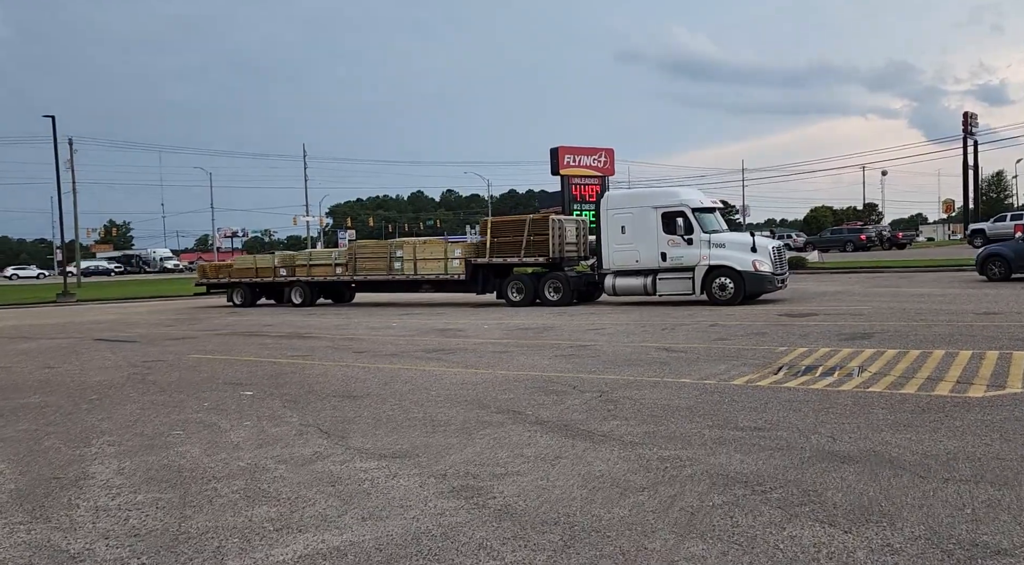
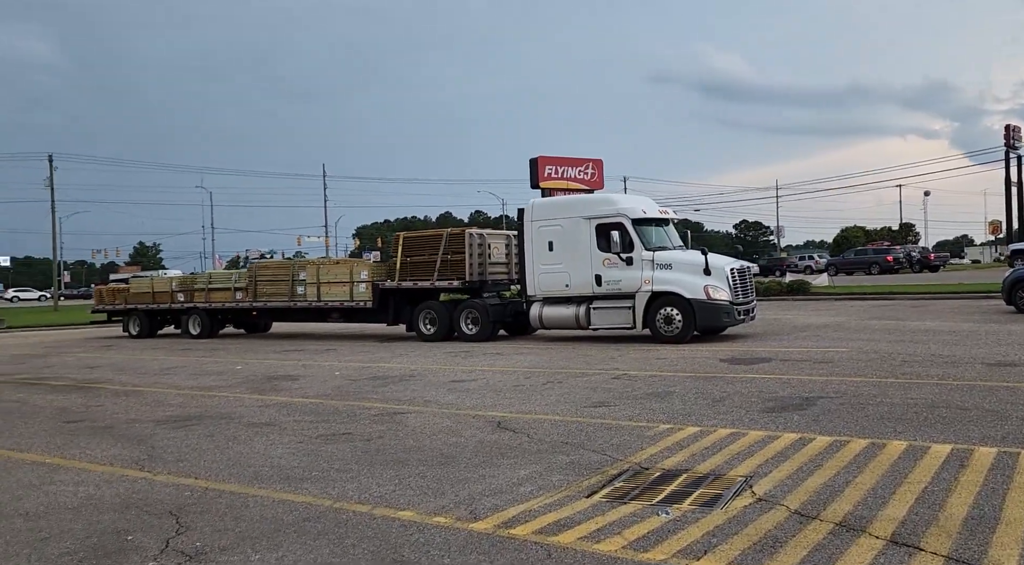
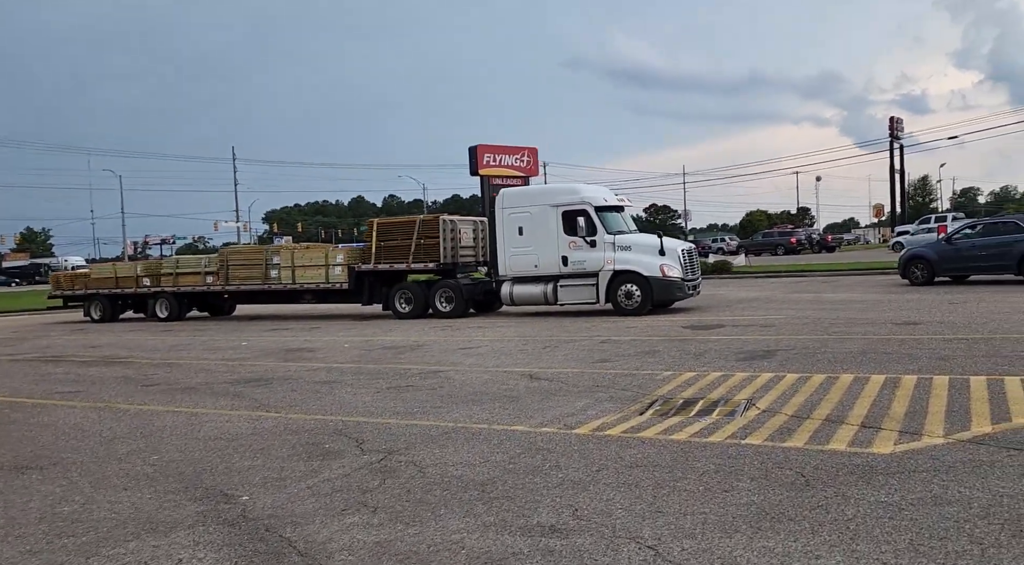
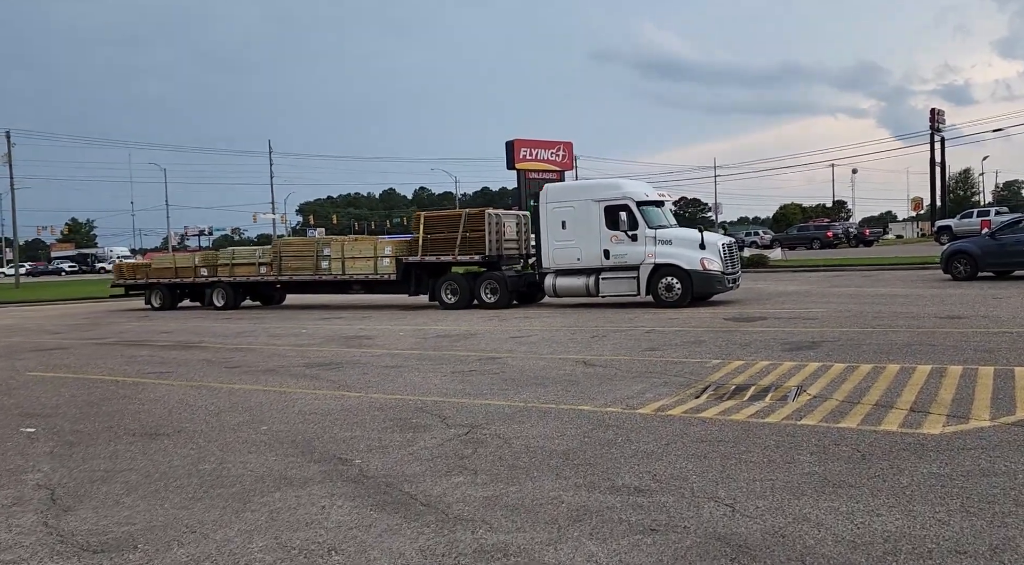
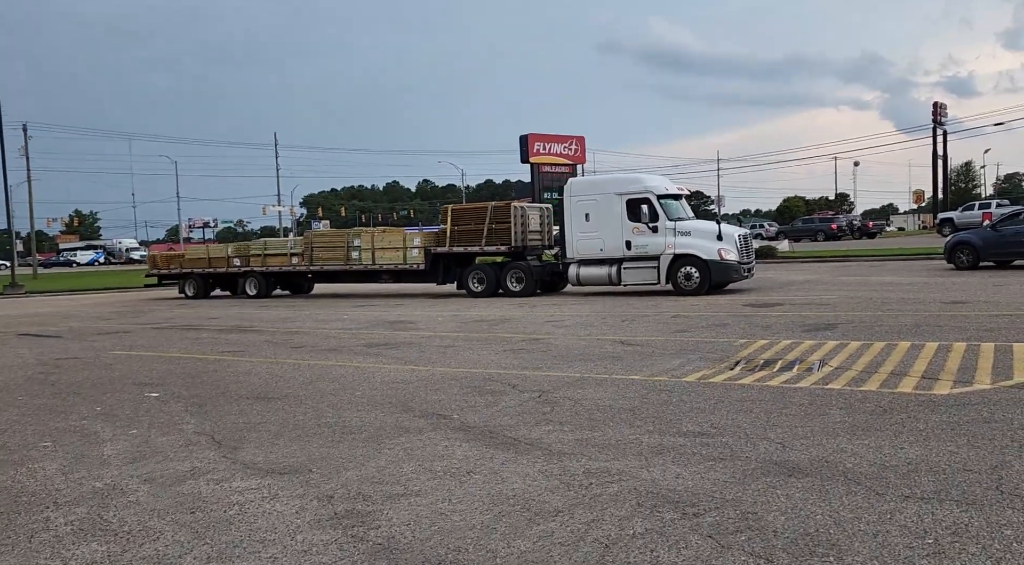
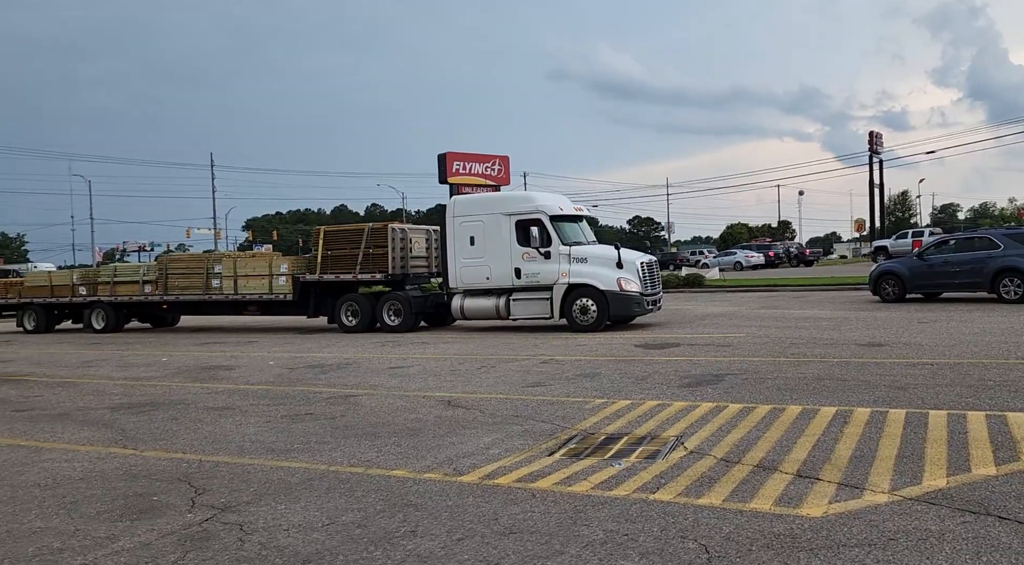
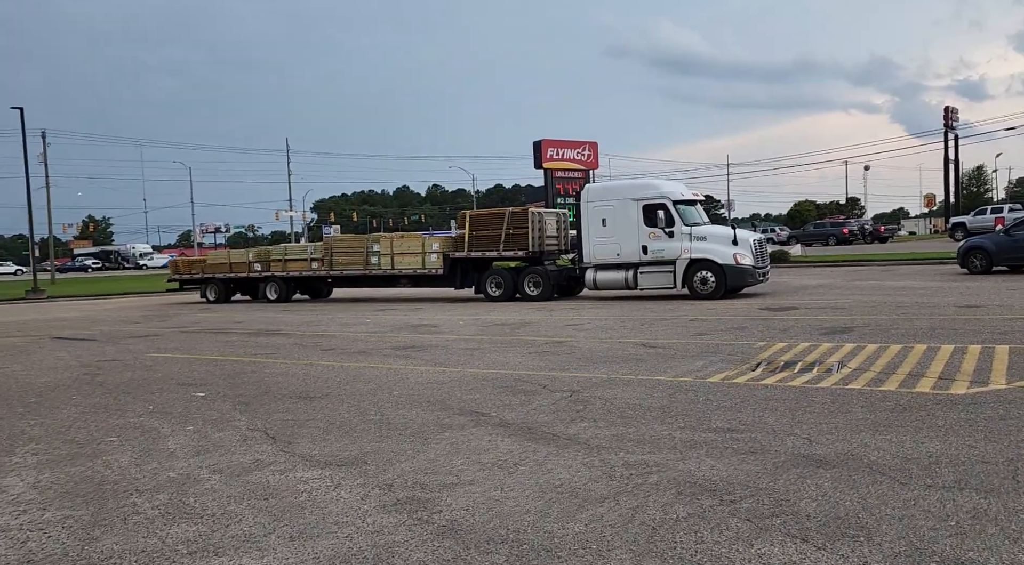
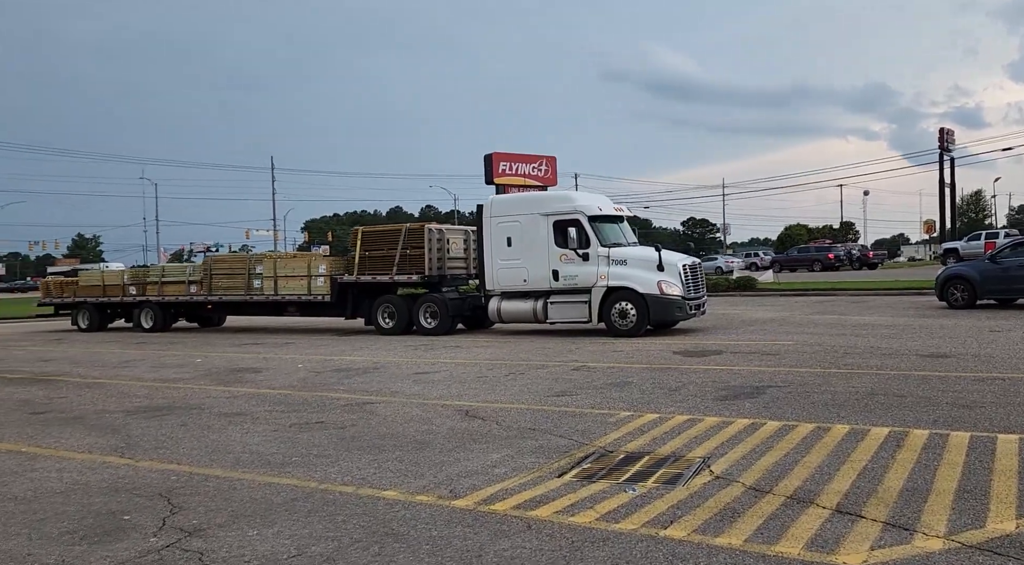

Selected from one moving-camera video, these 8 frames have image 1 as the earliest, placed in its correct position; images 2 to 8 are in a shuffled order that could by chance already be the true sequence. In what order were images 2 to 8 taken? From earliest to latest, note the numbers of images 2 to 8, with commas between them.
7, 5, 4, 3, 6, 8, 2
